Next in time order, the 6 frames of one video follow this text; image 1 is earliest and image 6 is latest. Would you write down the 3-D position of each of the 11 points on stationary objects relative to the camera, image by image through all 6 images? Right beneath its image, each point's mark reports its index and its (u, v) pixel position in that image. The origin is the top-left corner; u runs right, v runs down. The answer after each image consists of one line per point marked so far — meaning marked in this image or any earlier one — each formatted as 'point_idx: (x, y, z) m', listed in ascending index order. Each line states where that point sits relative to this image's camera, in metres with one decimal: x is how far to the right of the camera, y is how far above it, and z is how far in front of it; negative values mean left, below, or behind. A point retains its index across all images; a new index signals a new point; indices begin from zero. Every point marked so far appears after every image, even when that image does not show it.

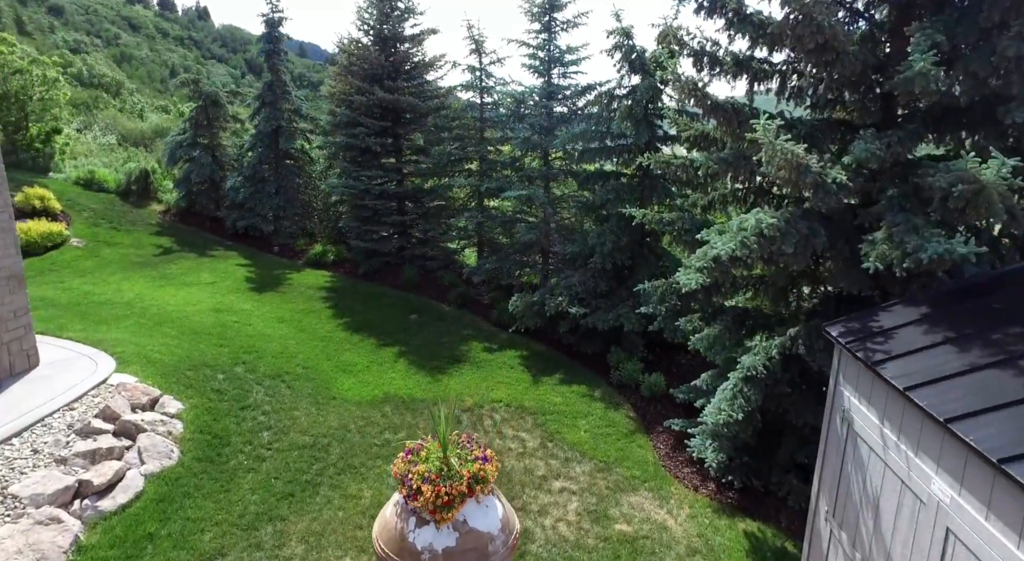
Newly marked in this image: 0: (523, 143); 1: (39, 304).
0: (+0.2, +3.0, +12.8) m
1: (-9.0, -0.5, +11.3) m
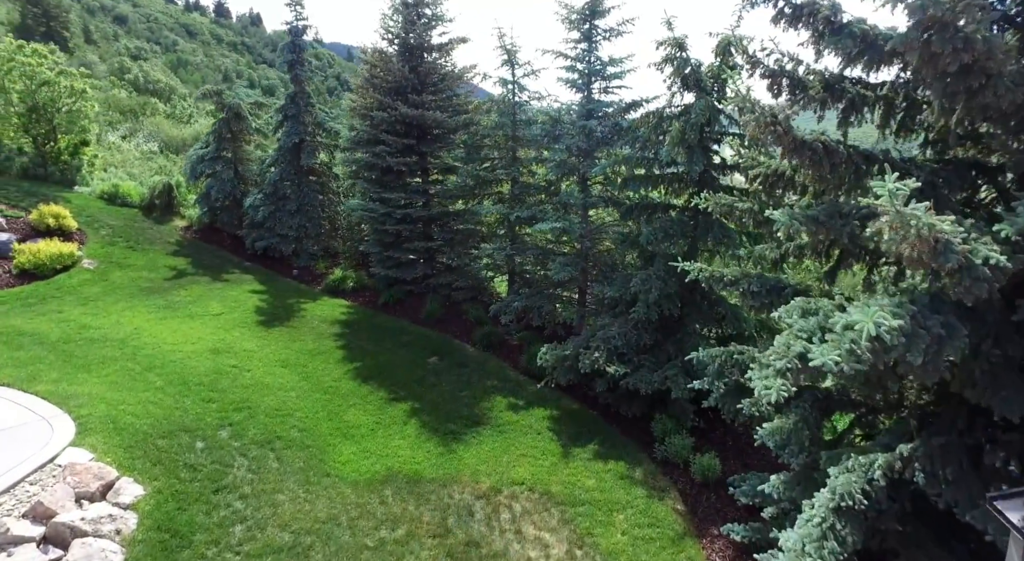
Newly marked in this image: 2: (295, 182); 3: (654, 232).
0: (+0.9, +2.2, +11.4) m
1: (-8.5, -1.1, +10.5) m
2: (-6.2, +2.8, +17.0) m
3: (+2.2, +0.8, +9.1) m
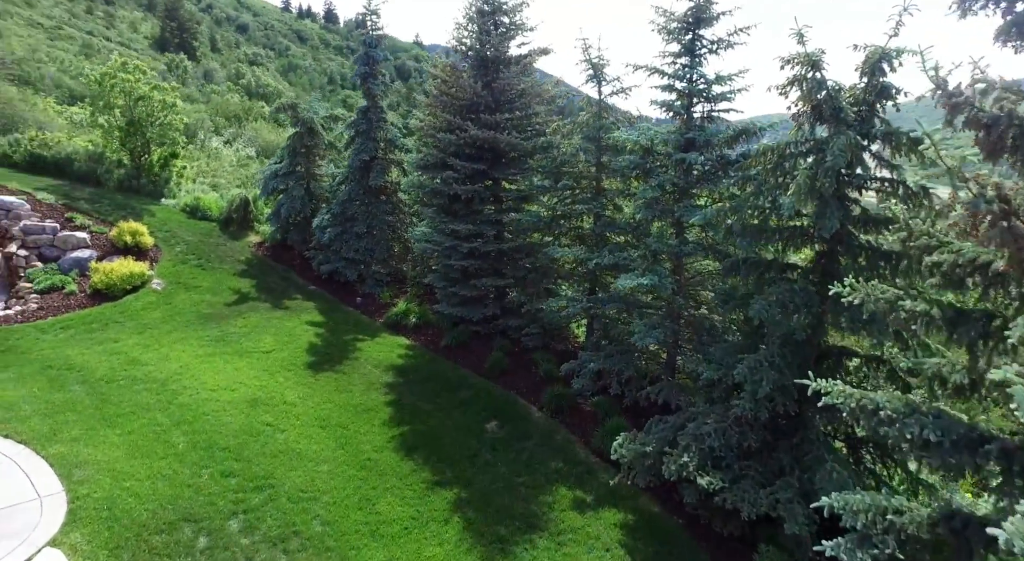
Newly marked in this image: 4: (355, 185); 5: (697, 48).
0: (+2.2, +1.2, +9.5) m
1: (-7.4, -1.7, +10.0) m
2: (-4.0, +2.1, +16.1) m
3: (+3.1, -0.3, +7.1) m
4: (-4.3, +2.6, +16.1) m
5: (+2.9, +3.7, +9.4) m
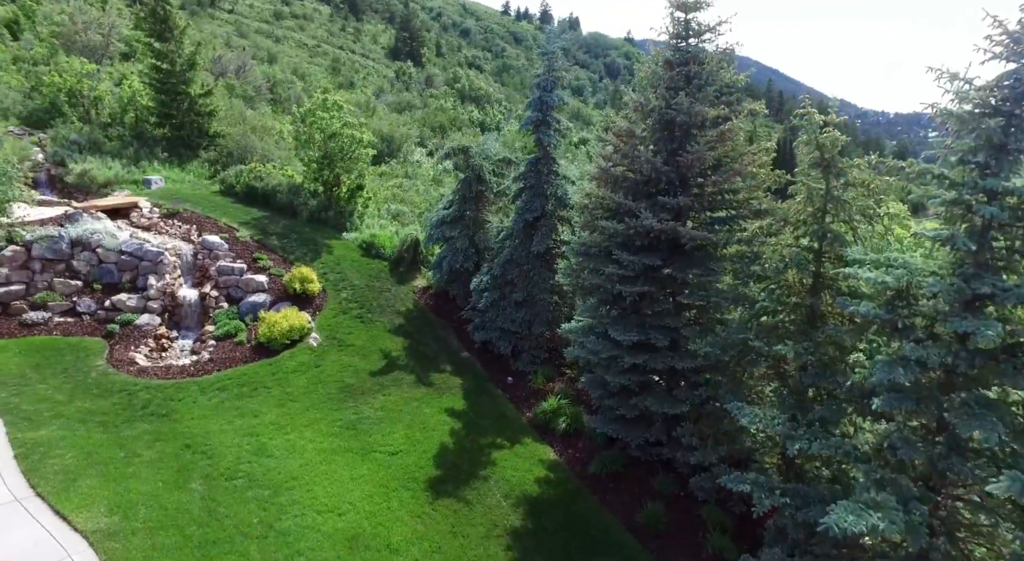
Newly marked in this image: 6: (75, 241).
0: (+4.0, -1.1, +6.2) m
1: (-5.1, -3.2, +9.7) m
2: (+0.3, +0.3, +14.3) m
3: (+4.0, -2.6, +3.6) m
4: (+0.1, +0.8, +14.4) m
5: (+4.9, +1.4, +5.7) m
6: (-11.7, +1.1, +15.9) m
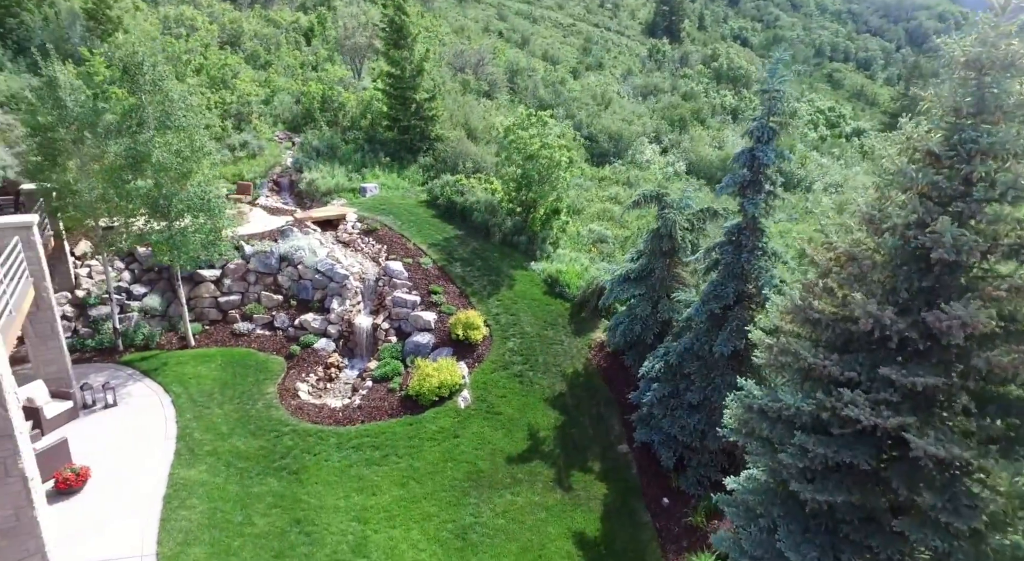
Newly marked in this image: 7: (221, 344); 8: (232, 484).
0: (+3.8, -3.6, +2.5) m
1: (-3.5, -4.5, +9.4) m
2: (+3.7, -1.6, +11.4) m
3: (+2.6, -5.2, +0.3) m
4: (+3.6, -1.1, +11.5) m
5: (+4.7, -1.3, +1.7) m
6: (-6.7, +0.7, +17.3) m
7: (-7.9, -1.7, +16.2) m
8: (-5.2, -3.8, +10.9) m
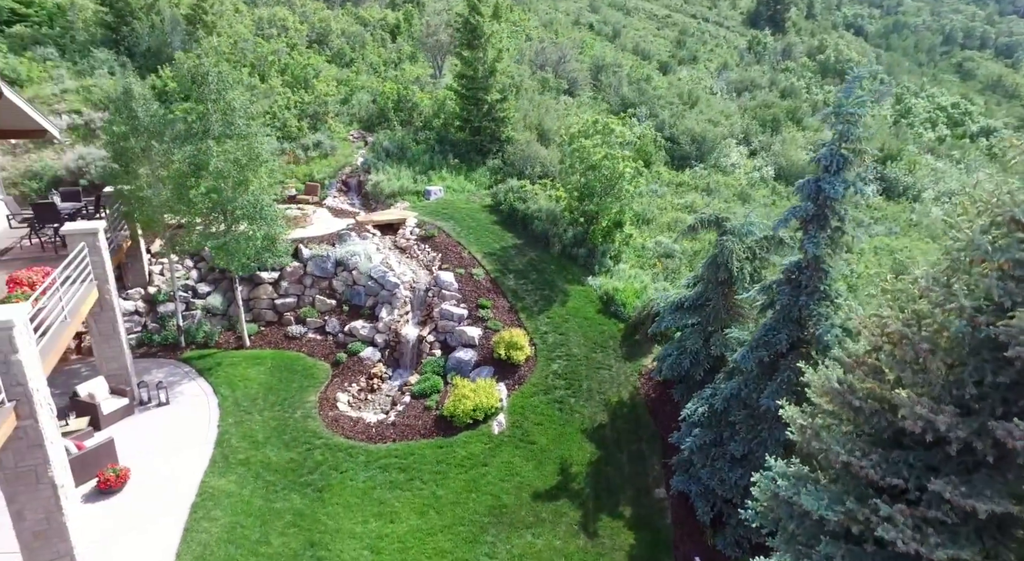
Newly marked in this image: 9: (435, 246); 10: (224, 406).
0: (+2.9, -4.4, +1.5) m
1: (-3.3, -4.9, +9.3) m
2: (+4.2, -2.4, +10.3) m
3: (+1.4, -6.0, -0.5) m
4: (+4.1, -1.8, +10.4) m
5: (+3.8, -2.2, +0.5) m
6: (-5.2, +0.5, +17.5) m
7: (-6.7, -1.8, +16.7) m
8: (-4.8, -4.1, +11.1) m
9: (-2.5, +1.1, +19.2) m
10: (-6.7, -2.9, +13.7) m
